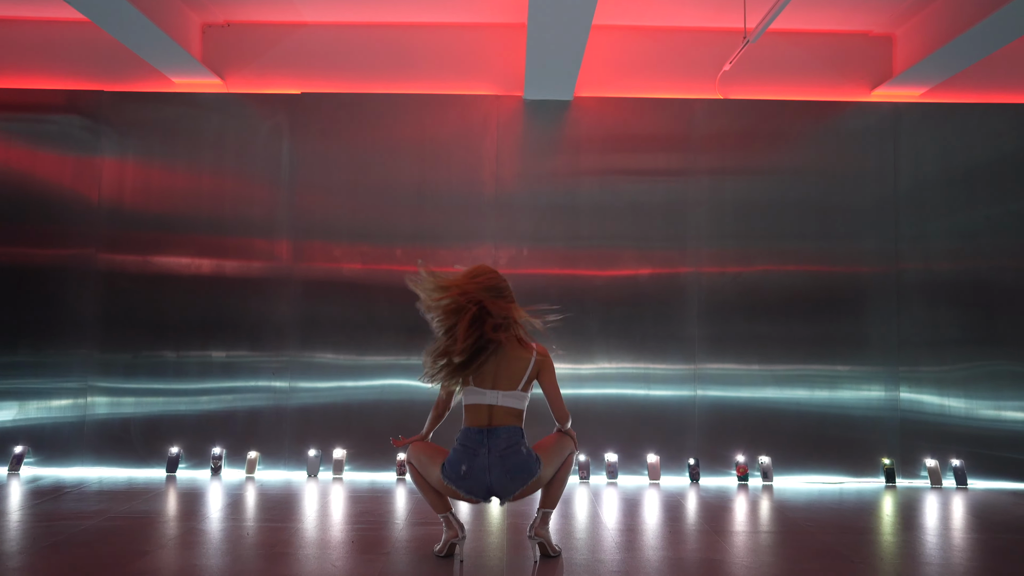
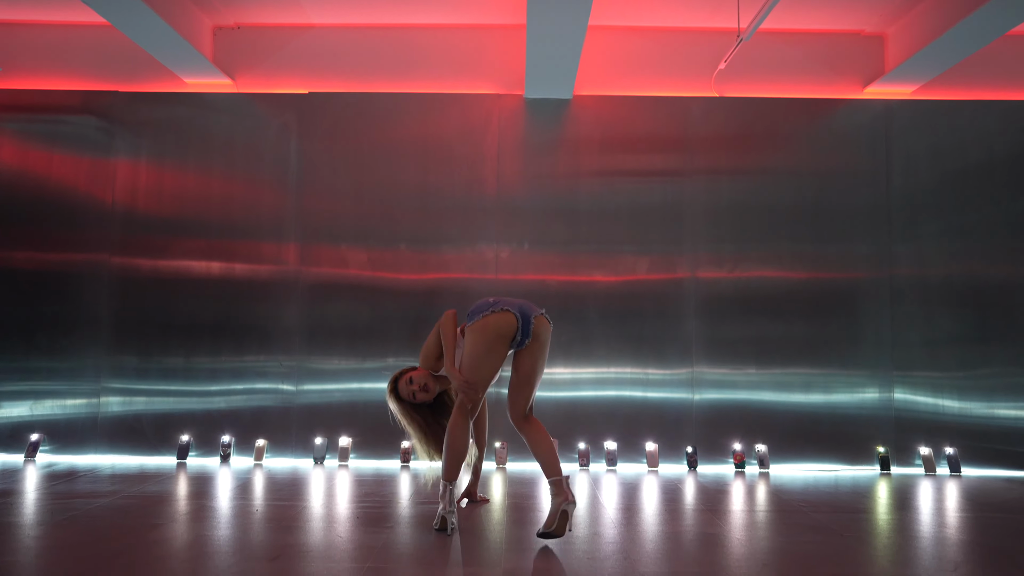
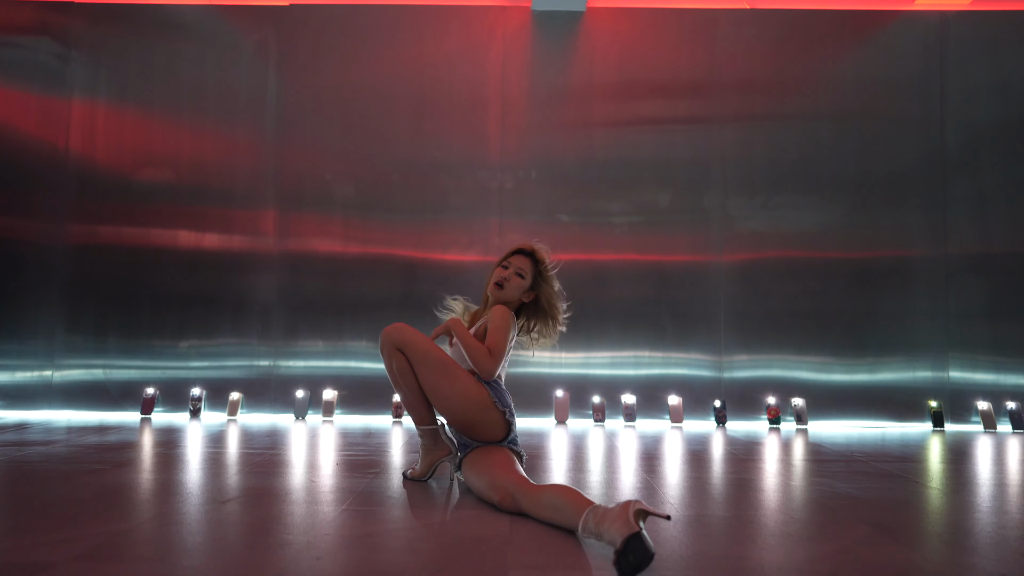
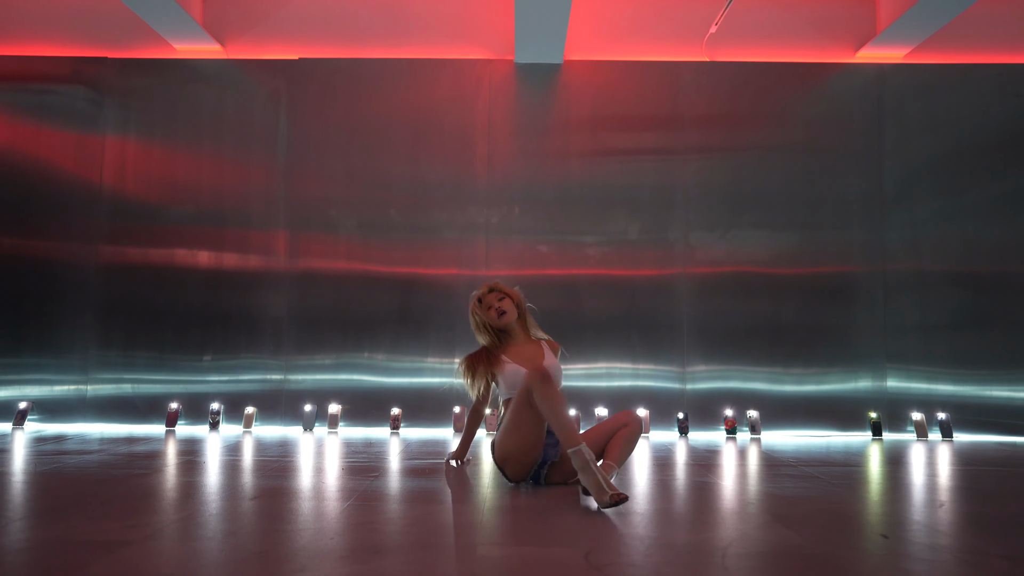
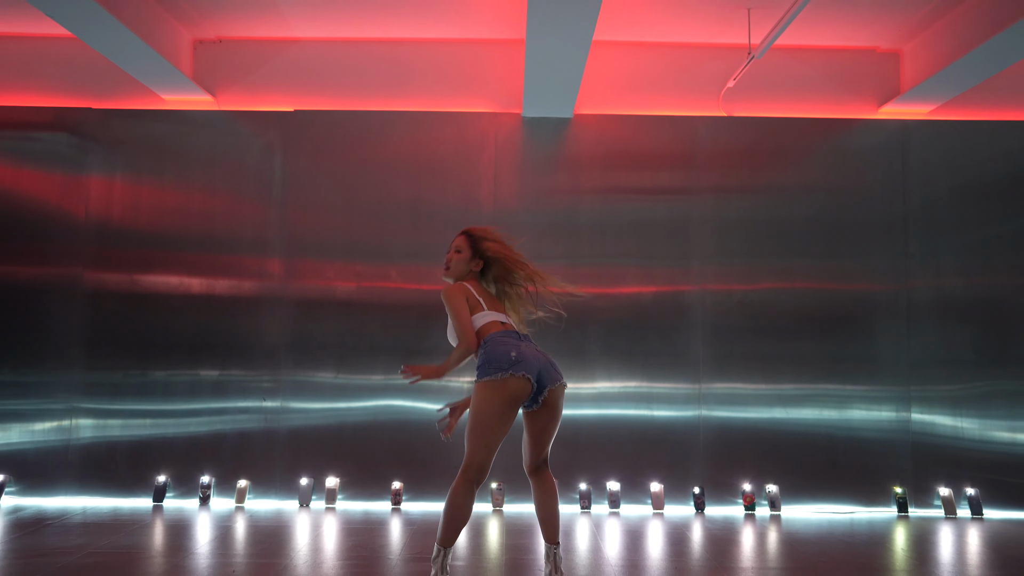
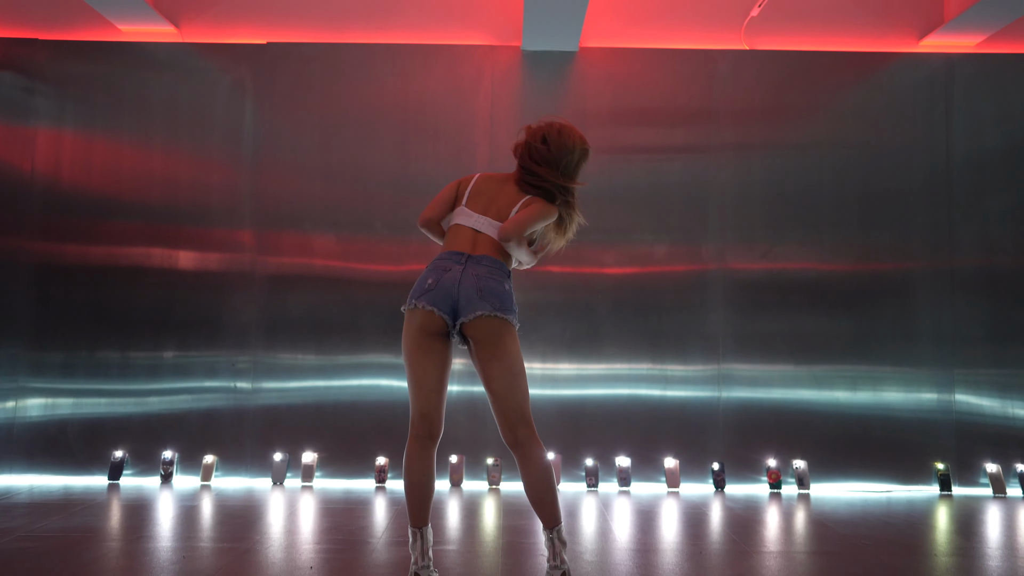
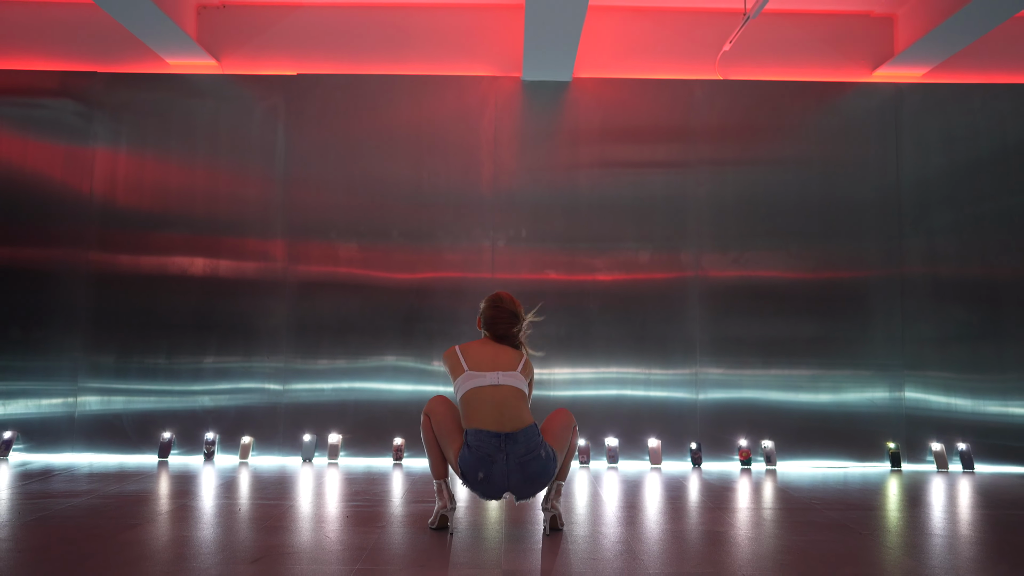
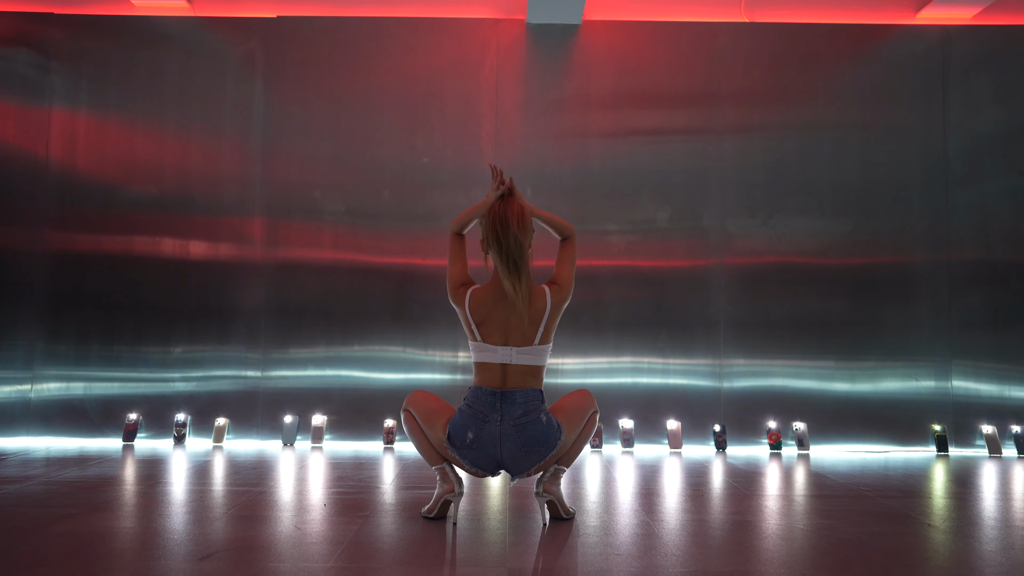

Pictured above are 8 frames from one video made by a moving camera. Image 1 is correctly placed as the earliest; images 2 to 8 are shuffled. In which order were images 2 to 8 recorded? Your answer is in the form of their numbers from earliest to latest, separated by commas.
8, 7, 6, 5, 2, 3, 4
